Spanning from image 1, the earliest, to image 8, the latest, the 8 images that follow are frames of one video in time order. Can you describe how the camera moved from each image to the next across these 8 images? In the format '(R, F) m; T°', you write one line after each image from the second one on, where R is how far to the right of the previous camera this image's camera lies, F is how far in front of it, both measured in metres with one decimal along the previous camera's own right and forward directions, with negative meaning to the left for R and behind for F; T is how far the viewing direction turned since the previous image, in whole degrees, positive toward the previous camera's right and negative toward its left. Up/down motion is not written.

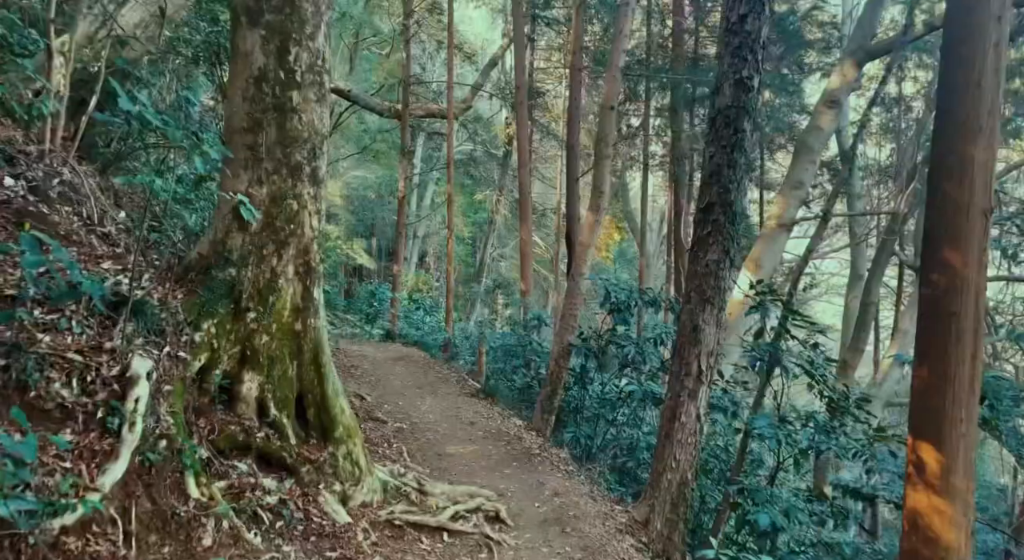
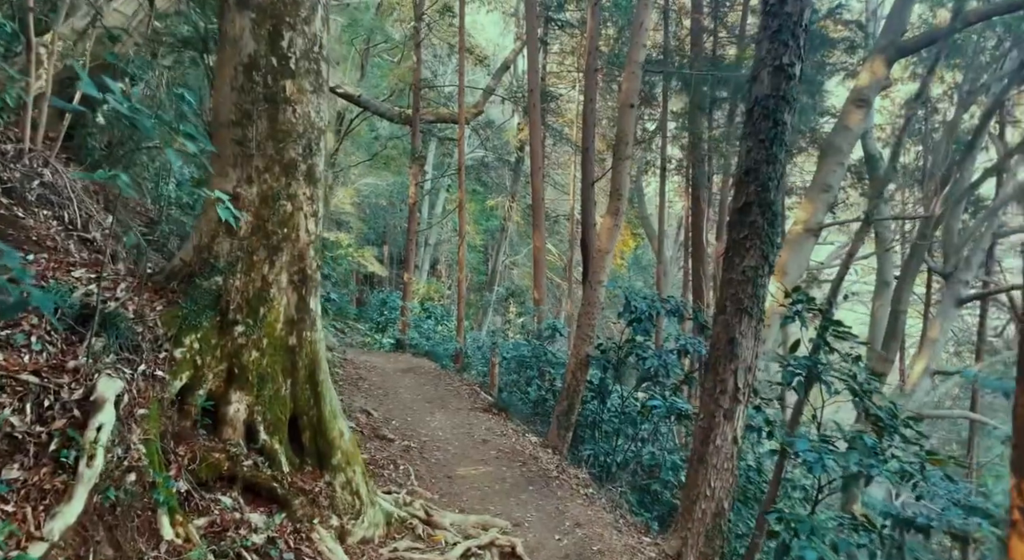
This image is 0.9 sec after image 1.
(0.0, +0.6) m; -1°
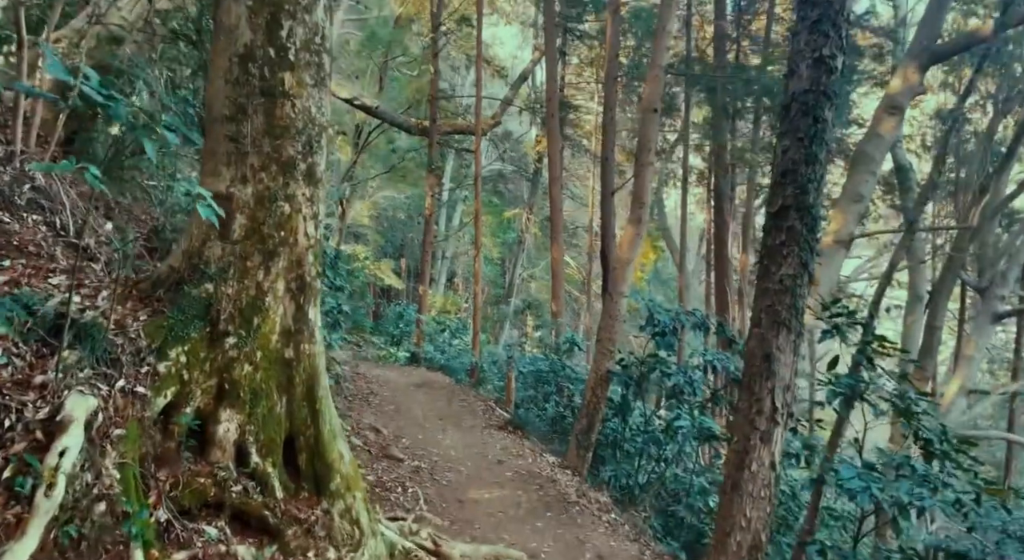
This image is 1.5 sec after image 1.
(0.0, +0.4) m; -1°
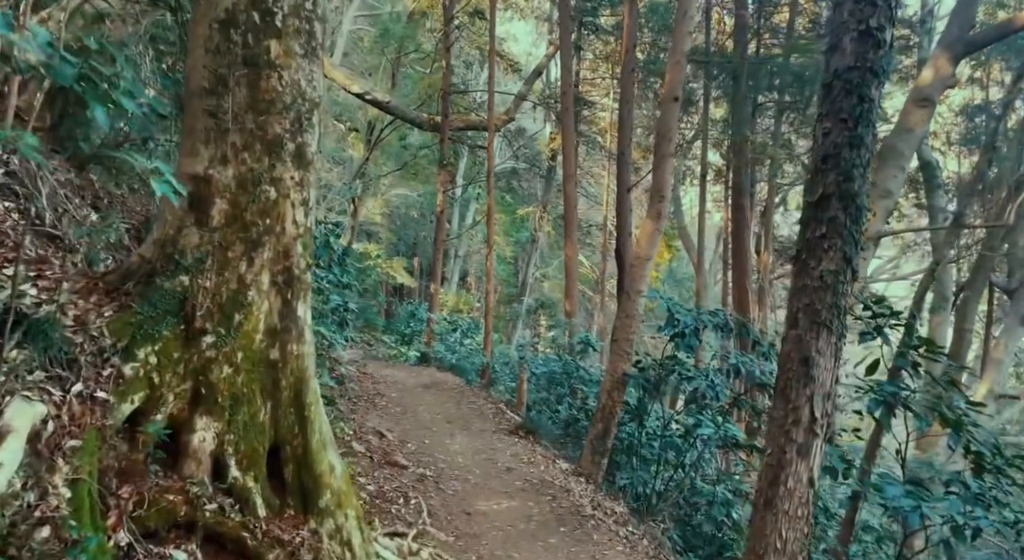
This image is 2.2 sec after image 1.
(0.0, +0.5) m; -1°
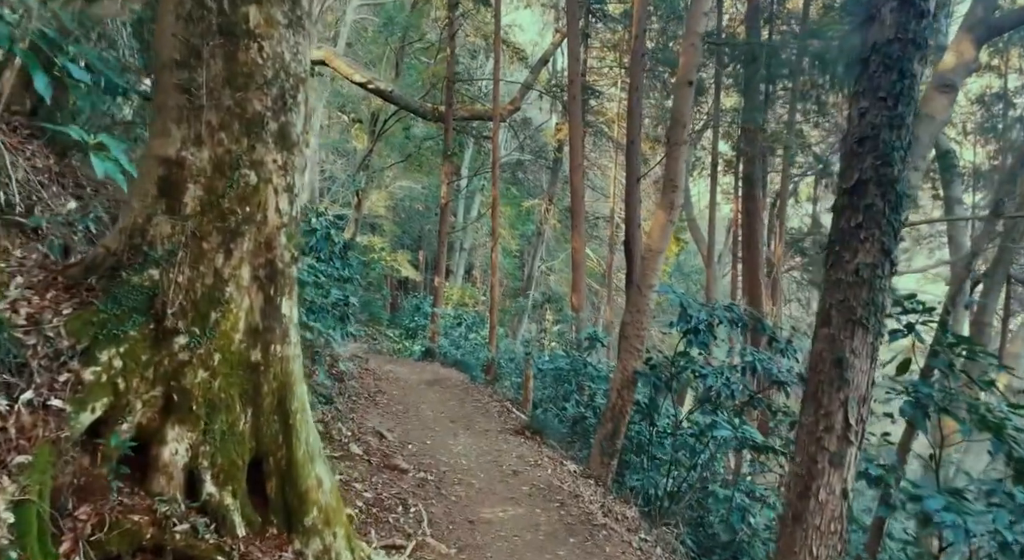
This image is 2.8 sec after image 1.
(0.0, +0.4) m; 0°
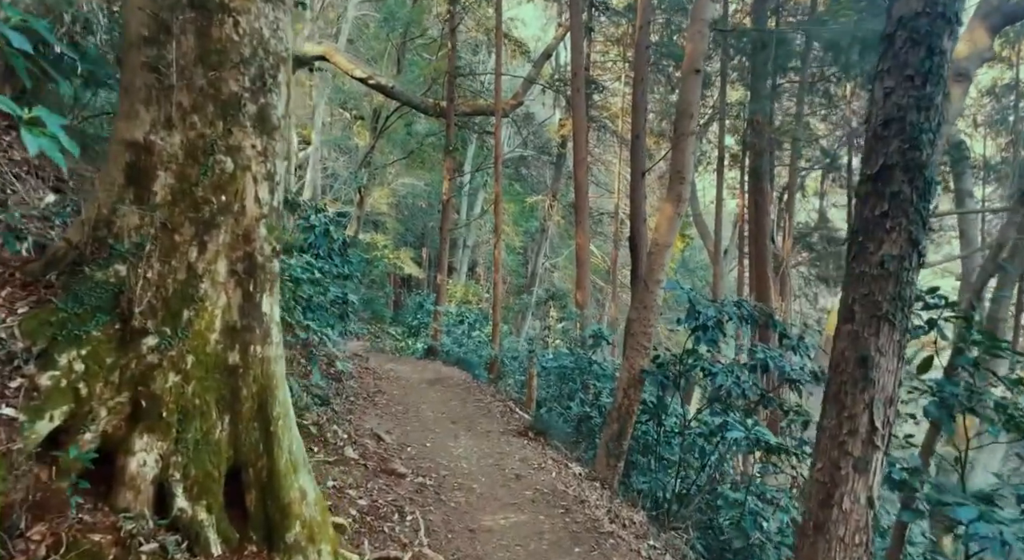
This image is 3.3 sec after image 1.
(0.0, +0.3) m; 0°
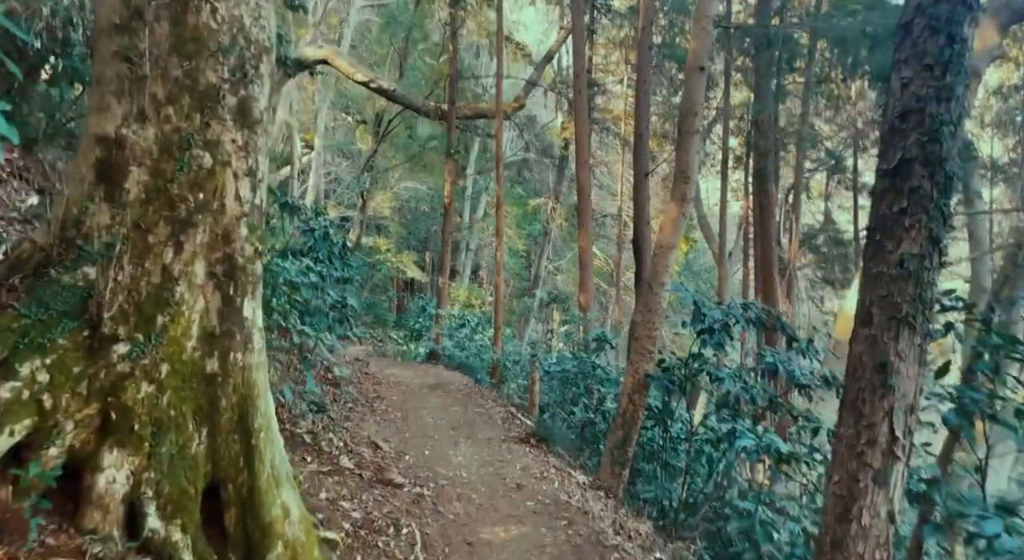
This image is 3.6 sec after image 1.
(0.0, +0.2) m; 0°
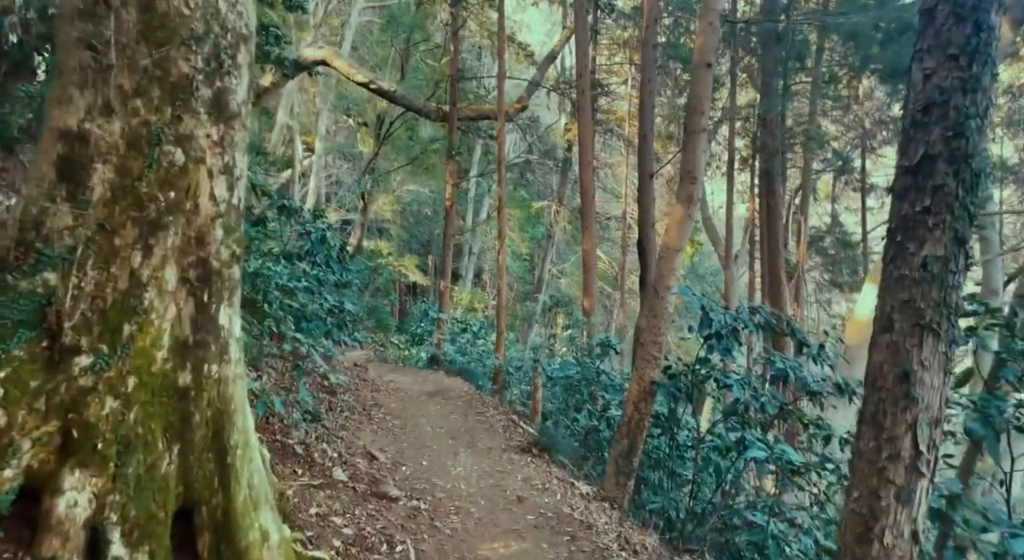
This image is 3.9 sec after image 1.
(0.0, +0.2) m; 0°
